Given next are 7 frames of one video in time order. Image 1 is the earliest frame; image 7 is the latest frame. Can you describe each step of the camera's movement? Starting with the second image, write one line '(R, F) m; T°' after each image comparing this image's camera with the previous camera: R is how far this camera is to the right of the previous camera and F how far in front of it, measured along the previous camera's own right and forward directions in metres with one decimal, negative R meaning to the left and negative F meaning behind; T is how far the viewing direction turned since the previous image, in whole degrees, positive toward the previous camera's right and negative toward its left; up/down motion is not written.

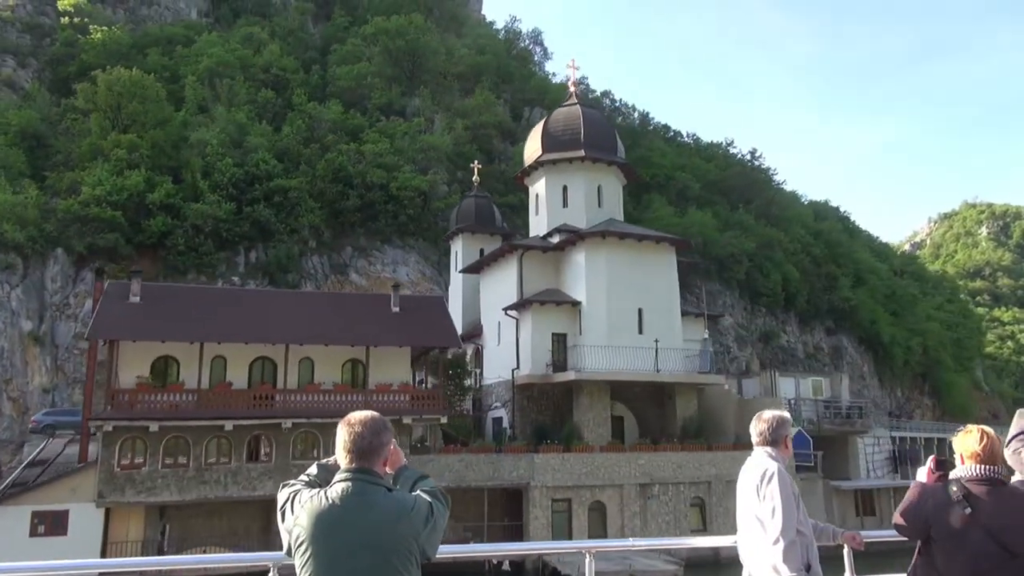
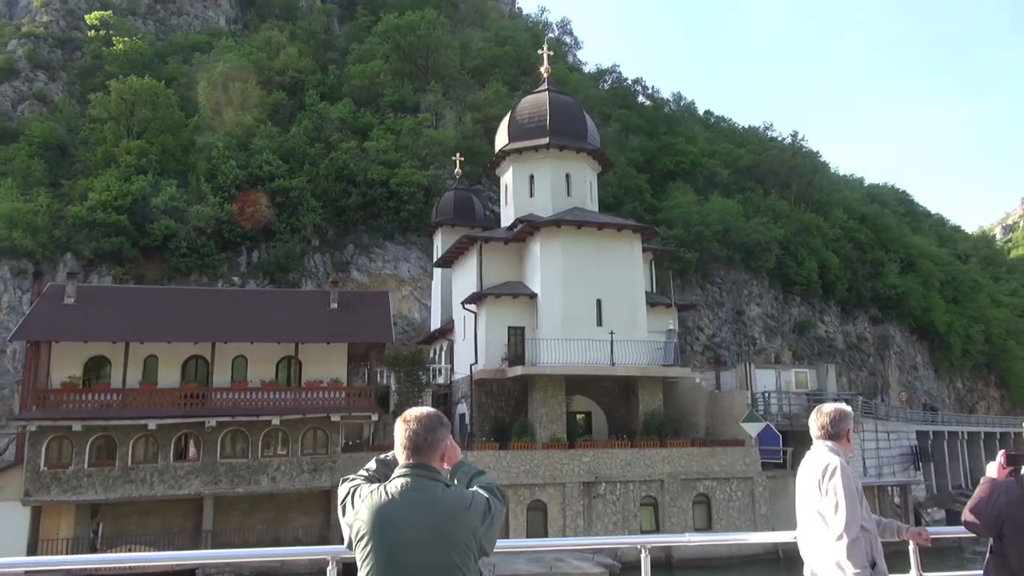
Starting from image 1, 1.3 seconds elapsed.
(+3.7, +0.9) m; -5°
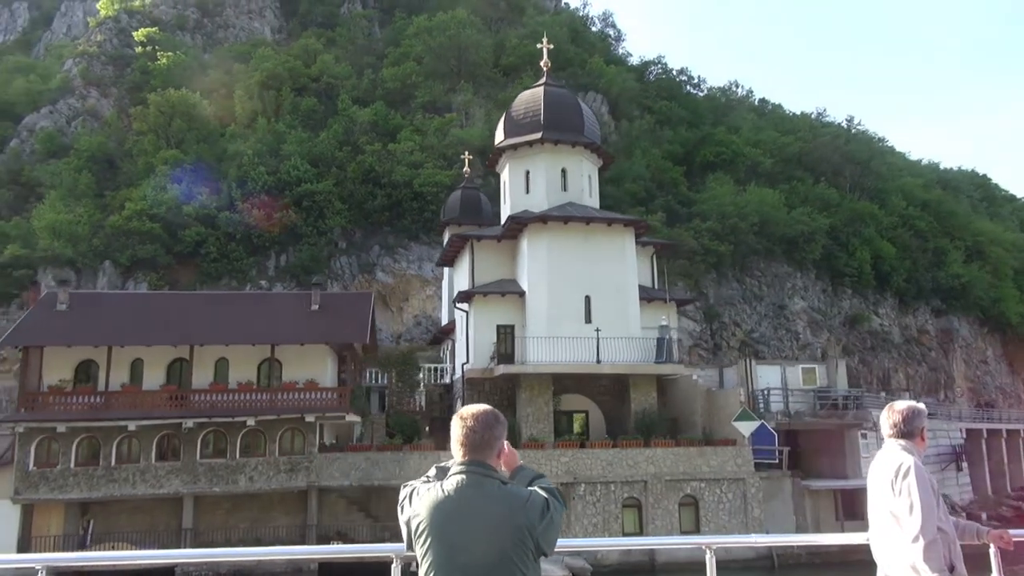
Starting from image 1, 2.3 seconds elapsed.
(+2.6, +0.4) m; -5°
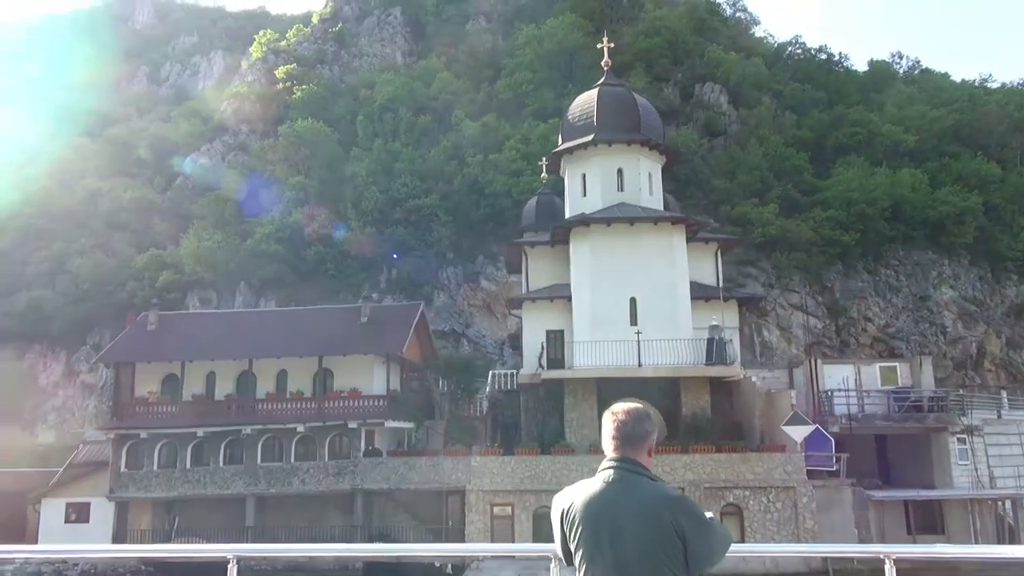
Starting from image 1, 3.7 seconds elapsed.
(+4.0, +0.3) m; -13°
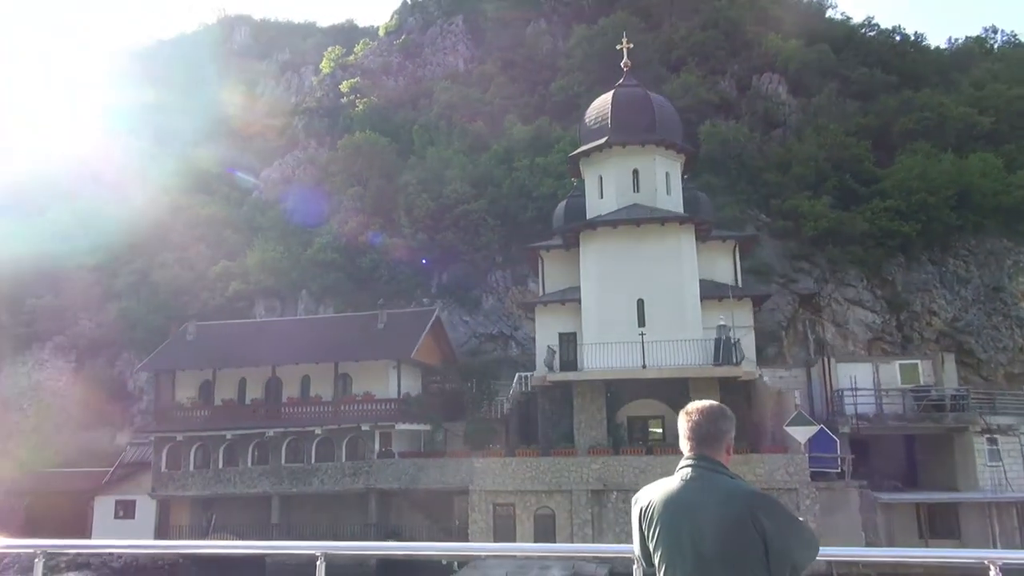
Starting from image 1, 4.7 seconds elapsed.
(+2.6, -0.3) m; -7°
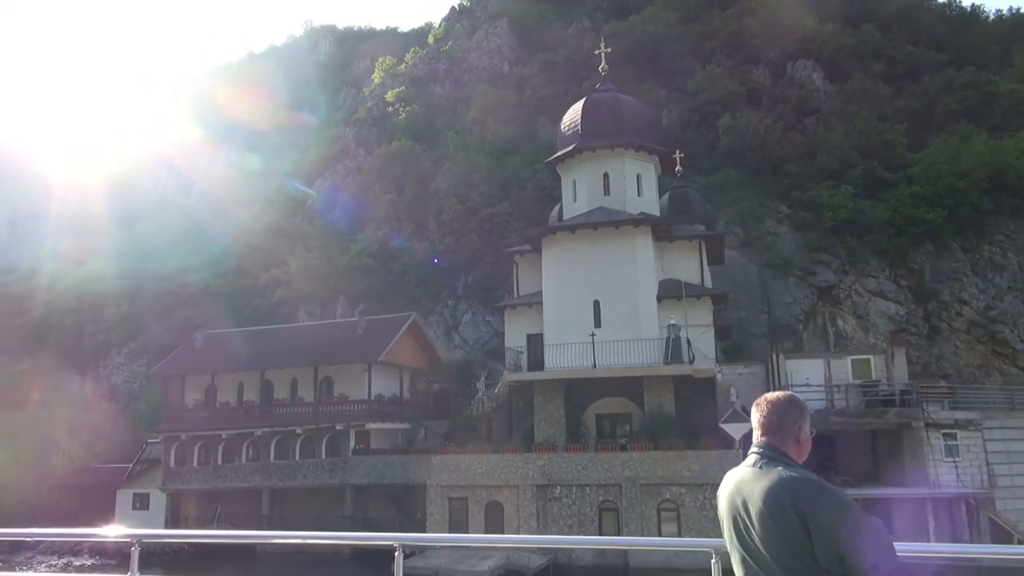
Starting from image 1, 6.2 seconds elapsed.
(+4.1, -1.0) m; -7°
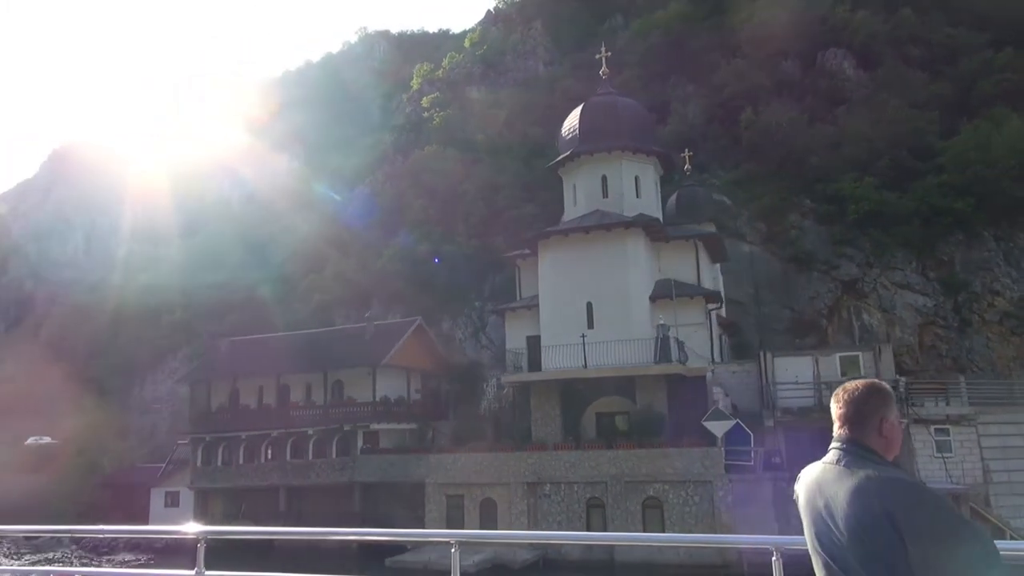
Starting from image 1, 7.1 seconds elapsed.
(+2.1, -0.7) m; -4°
